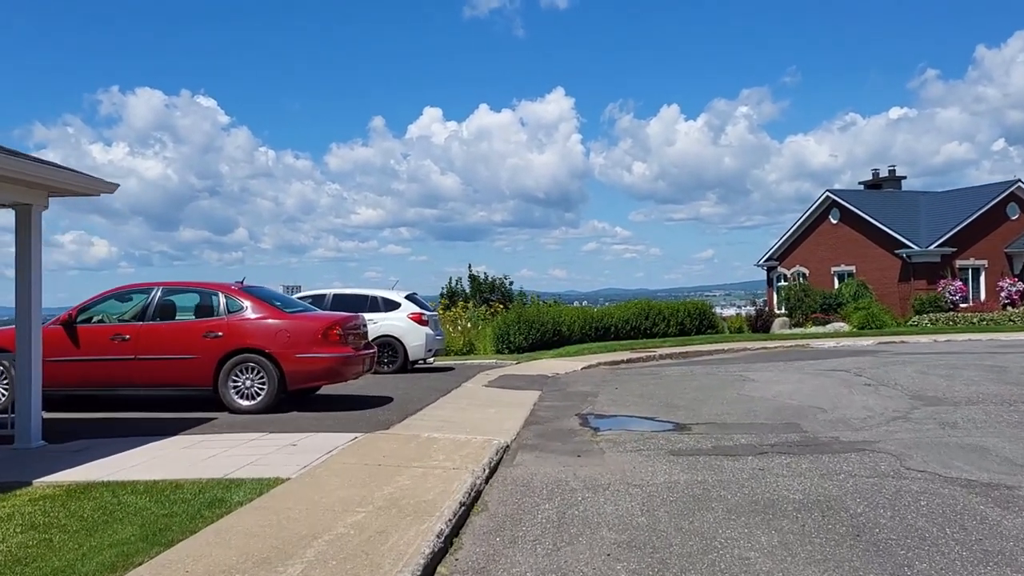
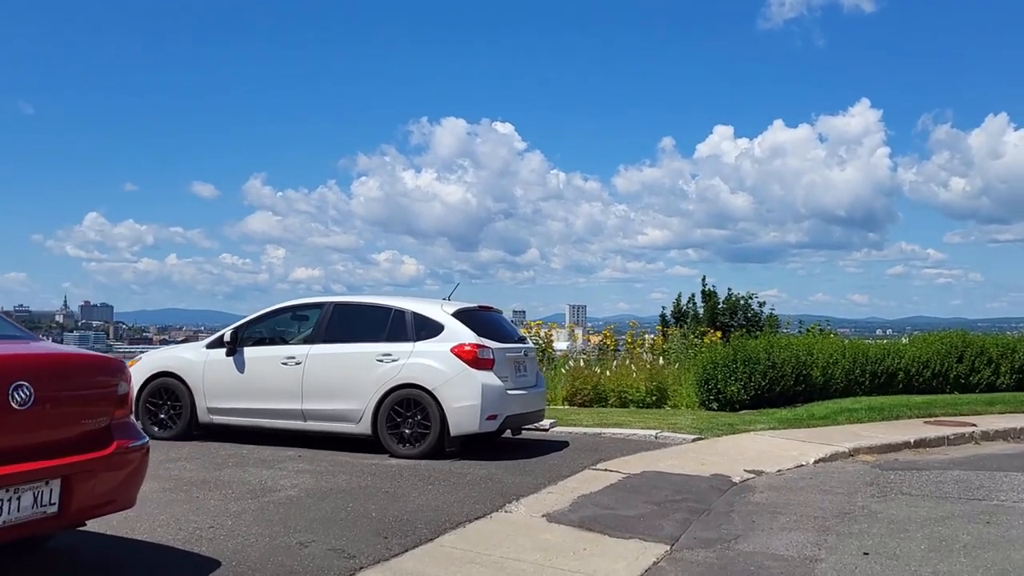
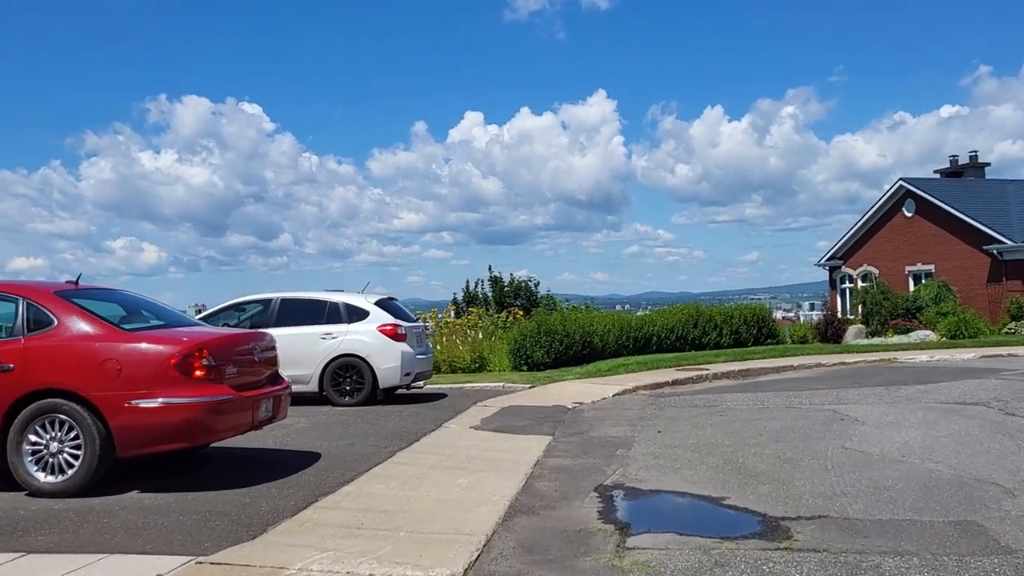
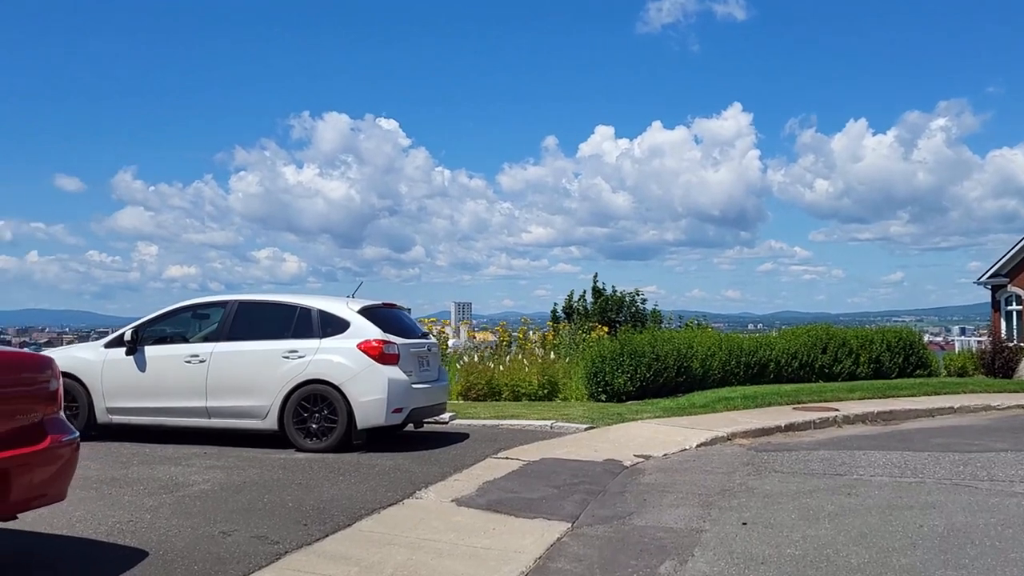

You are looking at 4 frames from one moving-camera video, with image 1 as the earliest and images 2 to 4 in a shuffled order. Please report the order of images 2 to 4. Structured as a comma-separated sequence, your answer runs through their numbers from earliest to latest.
3, 4, 2
